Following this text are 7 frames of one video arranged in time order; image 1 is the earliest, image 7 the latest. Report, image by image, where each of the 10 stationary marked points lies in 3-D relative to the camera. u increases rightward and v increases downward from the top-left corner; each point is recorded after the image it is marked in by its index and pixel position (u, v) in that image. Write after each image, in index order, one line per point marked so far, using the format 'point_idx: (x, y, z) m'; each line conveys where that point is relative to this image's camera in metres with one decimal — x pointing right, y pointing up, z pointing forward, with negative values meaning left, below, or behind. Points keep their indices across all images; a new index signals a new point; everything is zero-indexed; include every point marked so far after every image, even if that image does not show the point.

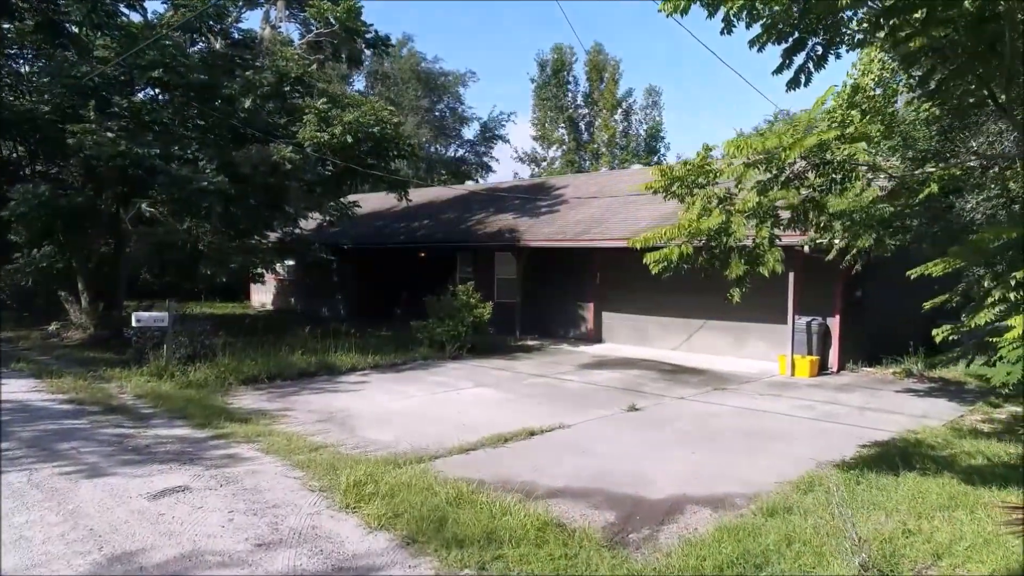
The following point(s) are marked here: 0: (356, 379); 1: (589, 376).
0: (-2.5, -1.5, +11.7) m
1: (+1.3, -1.5, +12.1) m
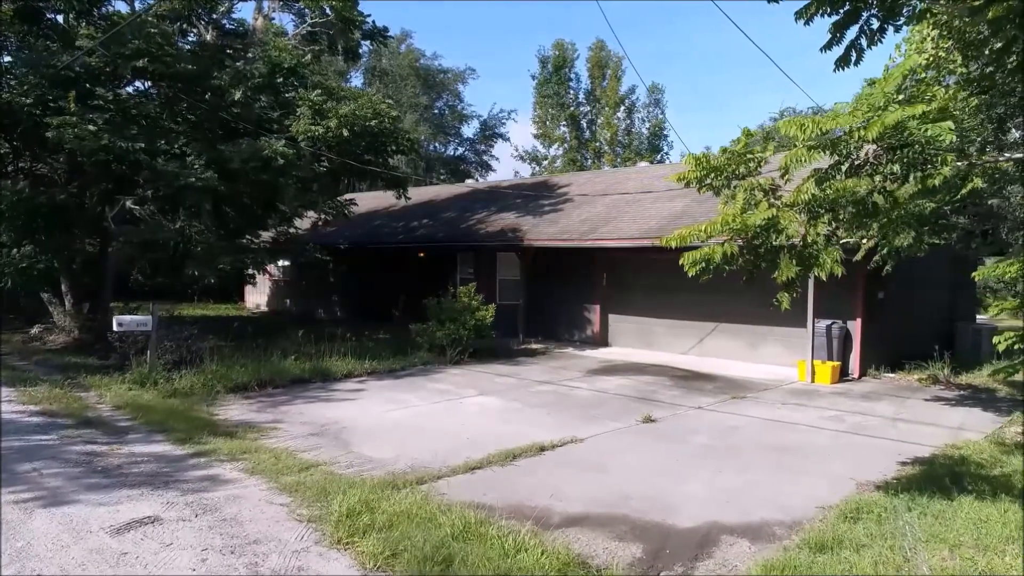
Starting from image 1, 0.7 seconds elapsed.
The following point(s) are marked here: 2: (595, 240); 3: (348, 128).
0: (-2.5, -1.5, +11.0) m
1: (+1.4, -1.5, +11.5) m
2: (+1.6, +0.9, +14.2) m
3: (-3.1, +3.0, +13.6) m
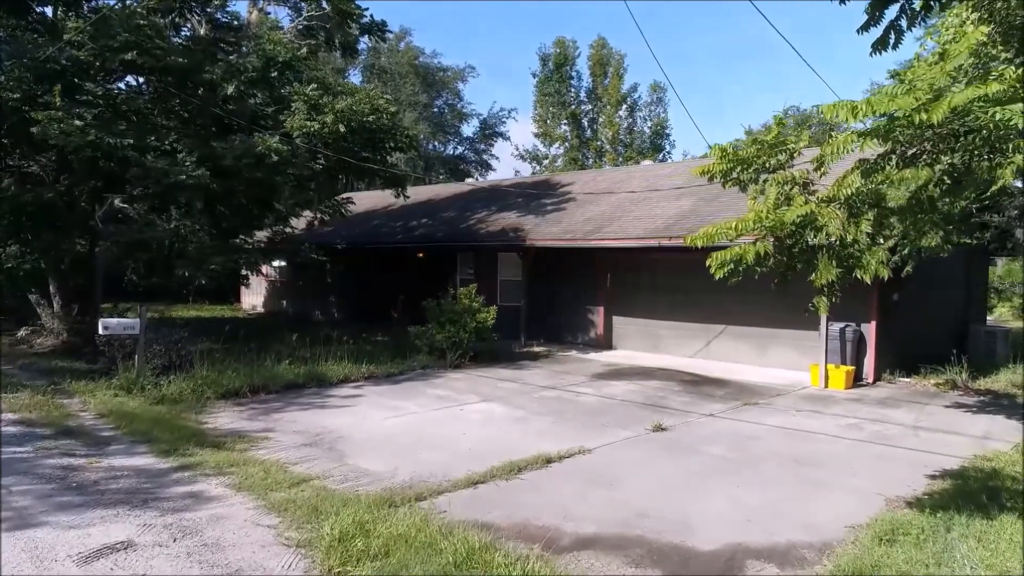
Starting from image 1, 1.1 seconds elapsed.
0: (-2.4, -1.5, +10.6) m
1: (+1.4, -1.6, +11.1) m
2: (+1.7, +0.9, +13.8) m
3: (-3.1, +3.0, +13.2) m
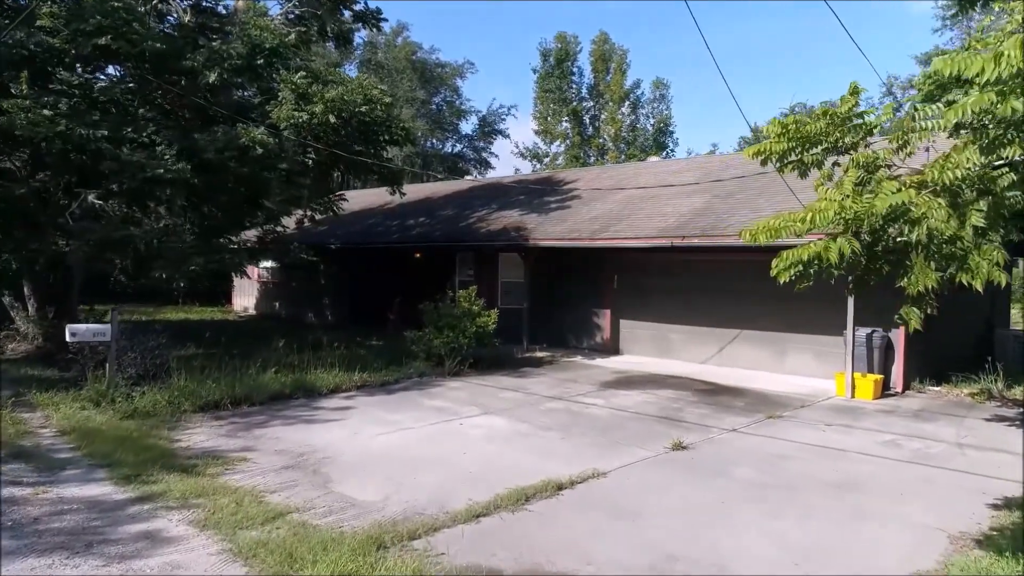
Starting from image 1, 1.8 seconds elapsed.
0: (-2.4, -1.6, +9.8) m
1: (+1.5, -1.6, +10.3) m
2: (+1.7, +0.9, +13.0) m
3: (-3.0, +3.0, +12.4) m
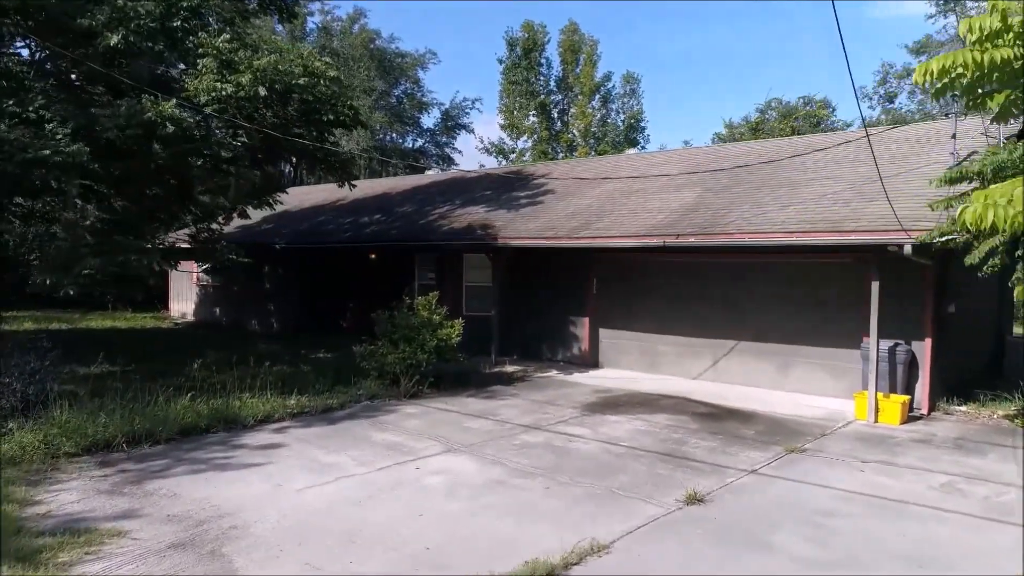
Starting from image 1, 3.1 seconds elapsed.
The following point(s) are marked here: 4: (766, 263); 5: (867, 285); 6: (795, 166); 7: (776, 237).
0: (-2.7, -1.7, +8.0) m
1: (+1.1, -1.7, +8.6) m
2: (+1.2, +0.8, +11.3) m
3: (-3.5, +2.9, +10.5) m
4: (+4.0, +0.4, +11.2) m
5: (+4.9, +0.1, +10.2) m
6: (+4.8, +2.0, +12.1) m
7: (+3.4, +0.7, +9.3) m
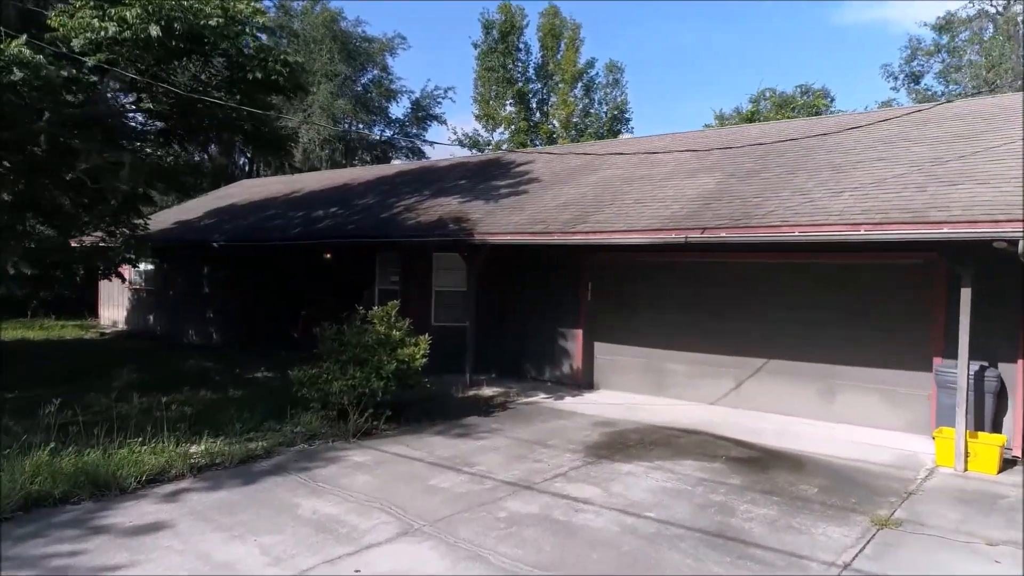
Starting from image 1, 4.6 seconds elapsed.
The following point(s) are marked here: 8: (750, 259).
0: (-2.9, -1.8, +5.6) m
1: (+0.9, -1.8, +6.4) m
2: (+0.9, +0.7, +9.1) m
3: (-3.8, +2.8, +8.1) m
4: (+3.7, +0.3, +9.1) m
5: (+4.7, 0.0, +8.1) m
6: (+4.5, +2.0, +10.0) m
7: (+3.2, +0.6, +7.2) m
8: (+3.2, +0.4, +9.6) m
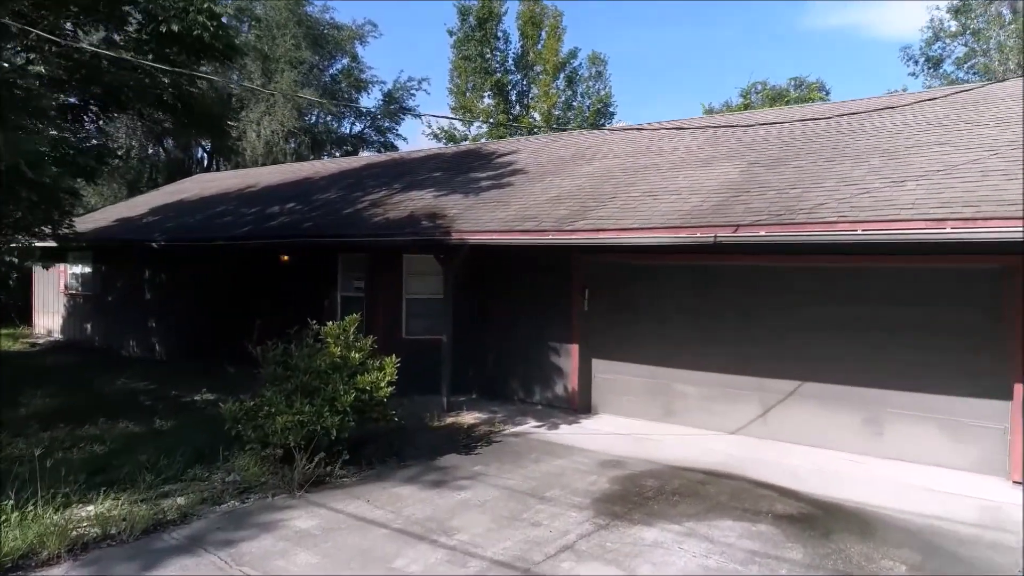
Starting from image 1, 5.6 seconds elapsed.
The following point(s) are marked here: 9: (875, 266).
0: (-2.9, -1.9, +3.9) m
1: (+0.9, -1.9, +4.8) m
2: (+0.8, +0.6, +7.6) m
3: (-3.9, +2.7, +6.4) m
4: (+3.6, +0.2, +7.6) m
5: (+4.6, -0.1, +6.7) m
6: (+4.3, +1.9, +8.6) m
7: (+3.2, +0.5, +5.7) m
8: (+3.0, +0.3, +8.0) m
9: (+3.8, +0.2, +7.4) m
